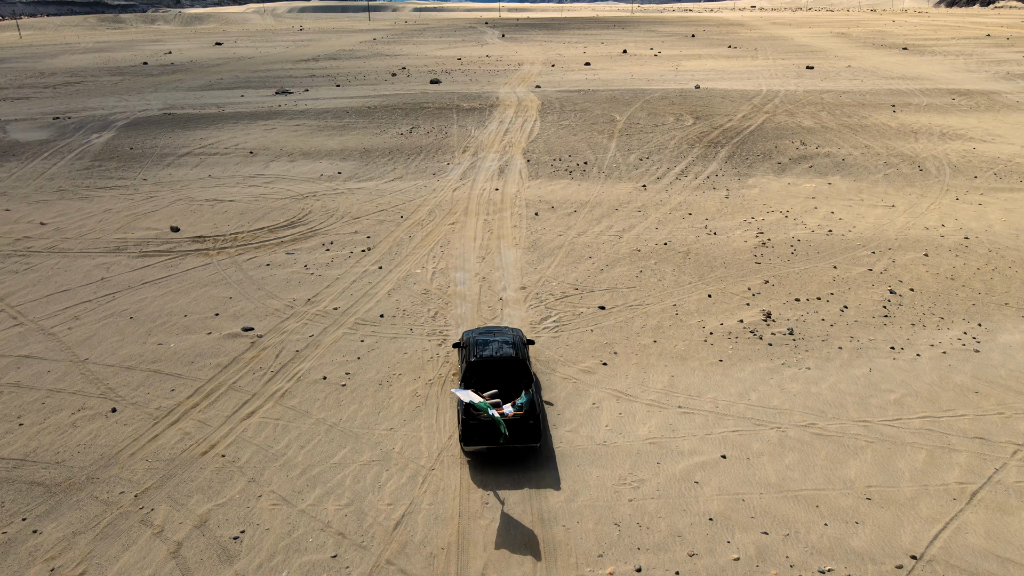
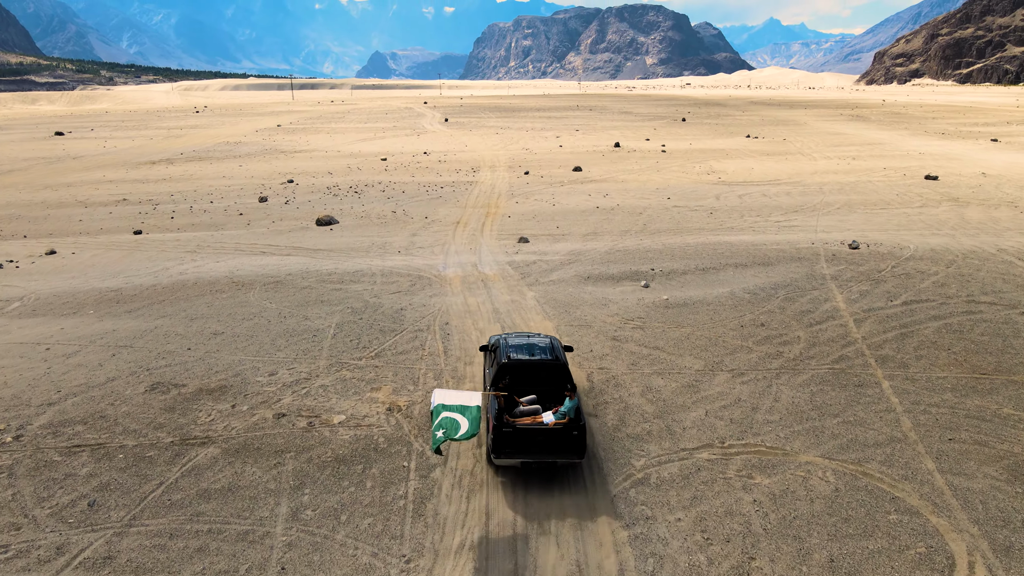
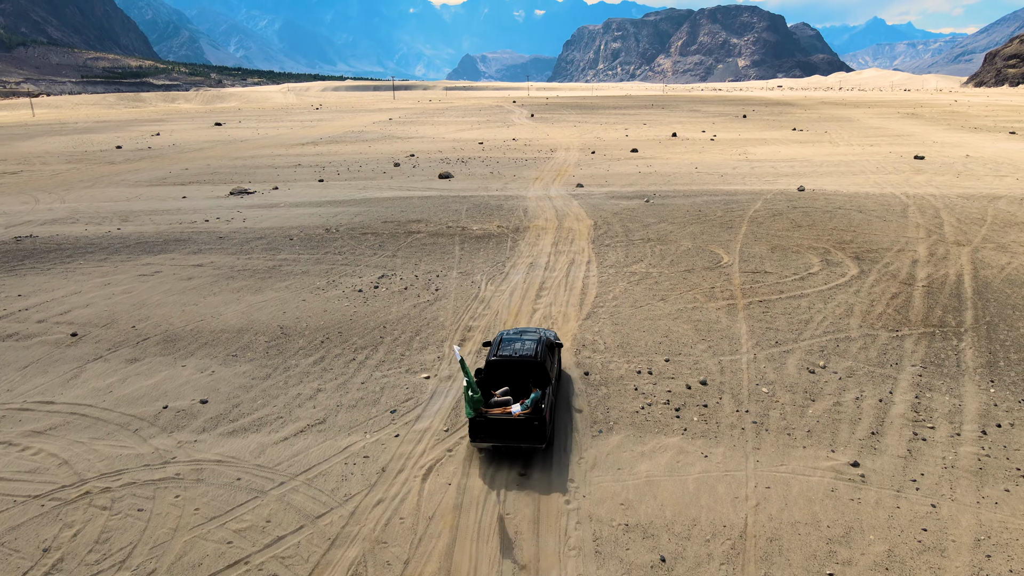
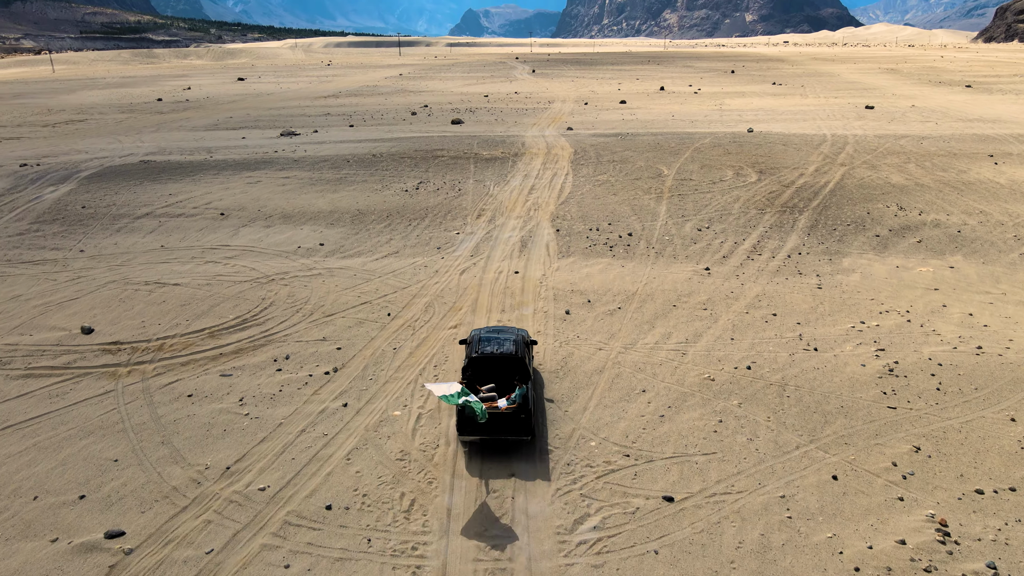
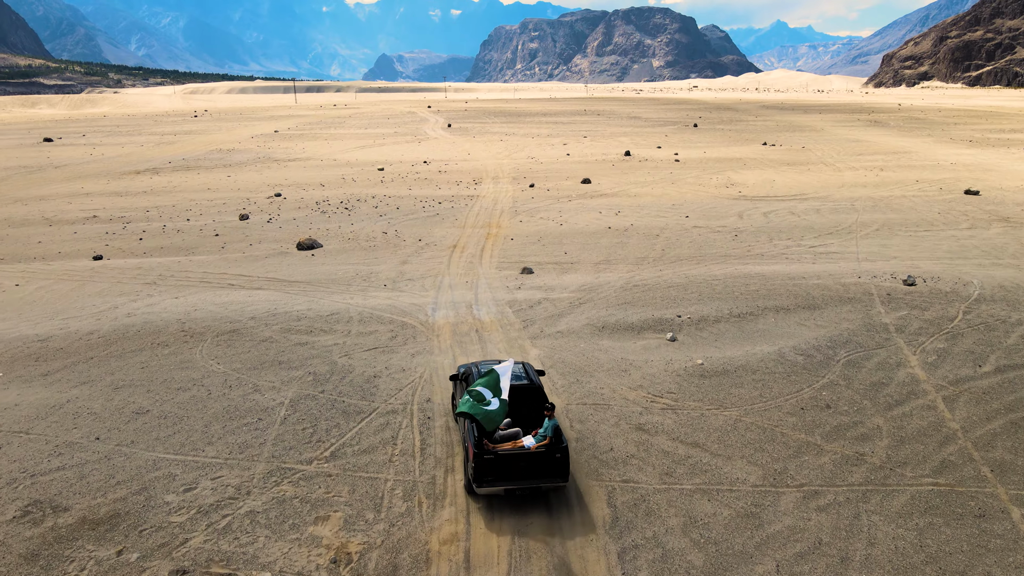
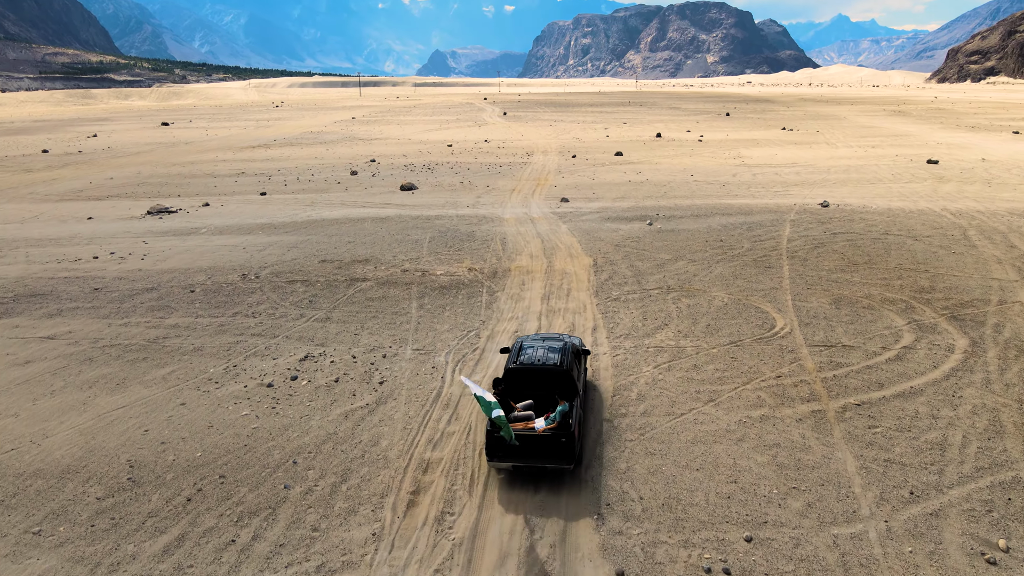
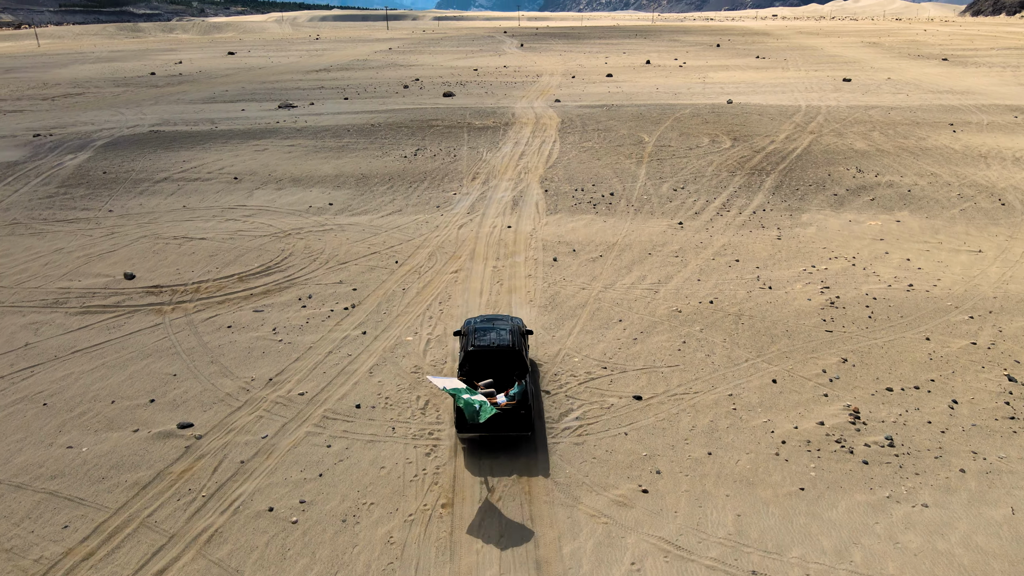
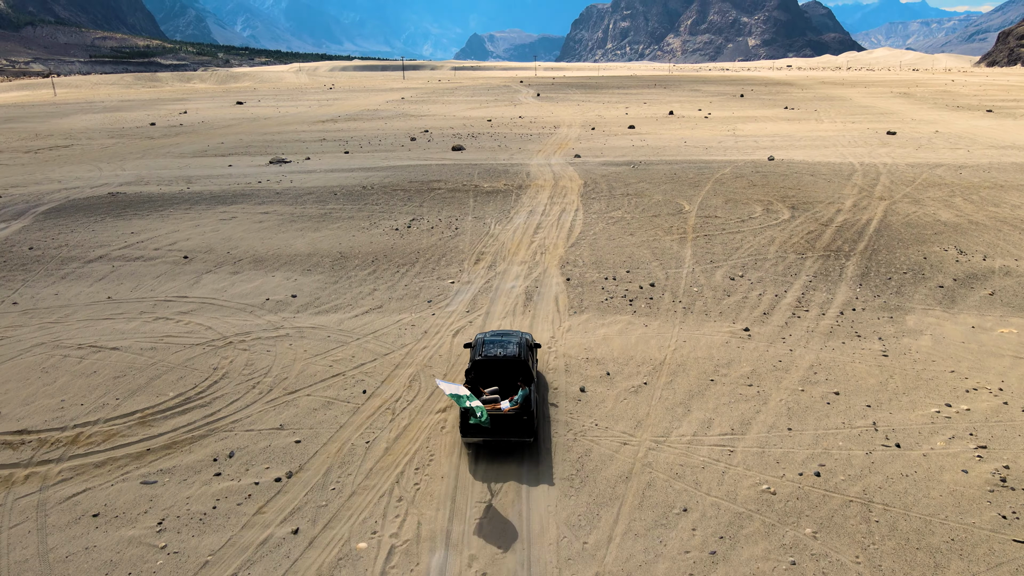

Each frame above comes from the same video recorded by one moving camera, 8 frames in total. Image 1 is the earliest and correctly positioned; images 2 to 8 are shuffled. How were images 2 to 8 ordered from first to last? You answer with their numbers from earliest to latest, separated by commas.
7, 4, 8, 3, 6, 2, 5
